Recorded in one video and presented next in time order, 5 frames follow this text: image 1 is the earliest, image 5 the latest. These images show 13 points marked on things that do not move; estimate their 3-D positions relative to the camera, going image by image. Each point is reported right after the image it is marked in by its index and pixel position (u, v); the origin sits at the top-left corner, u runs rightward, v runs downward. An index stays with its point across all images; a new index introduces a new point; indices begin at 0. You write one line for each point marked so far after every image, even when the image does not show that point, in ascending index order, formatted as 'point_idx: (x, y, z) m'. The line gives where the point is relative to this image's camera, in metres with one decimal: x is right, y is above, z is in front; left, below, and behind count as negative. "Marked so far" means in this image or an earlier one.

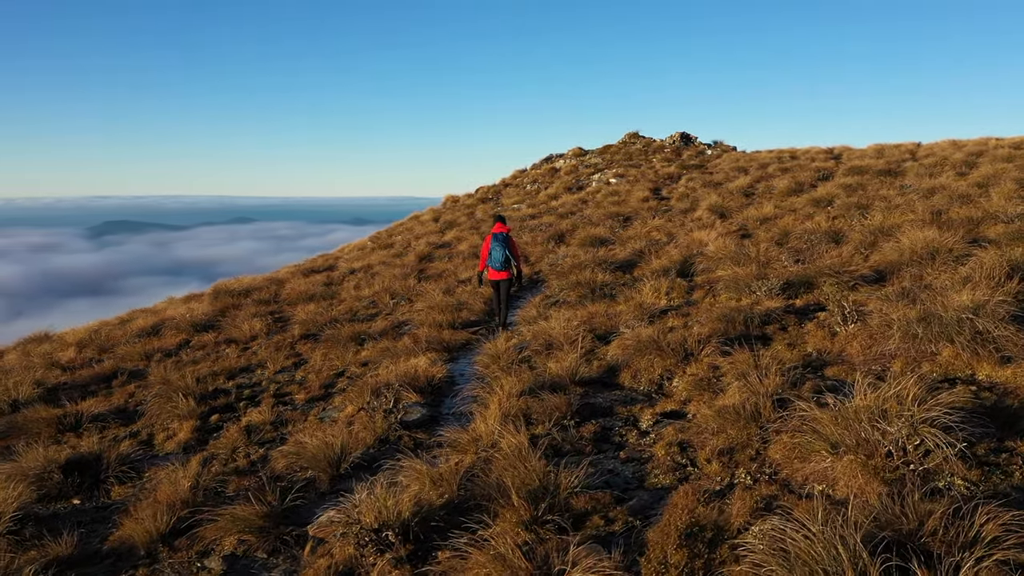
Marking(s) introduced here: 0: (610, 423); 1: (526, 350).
0: (+0.6, -0.9, +5.4) m
1: (+0.1, -0.6, +7.6) m
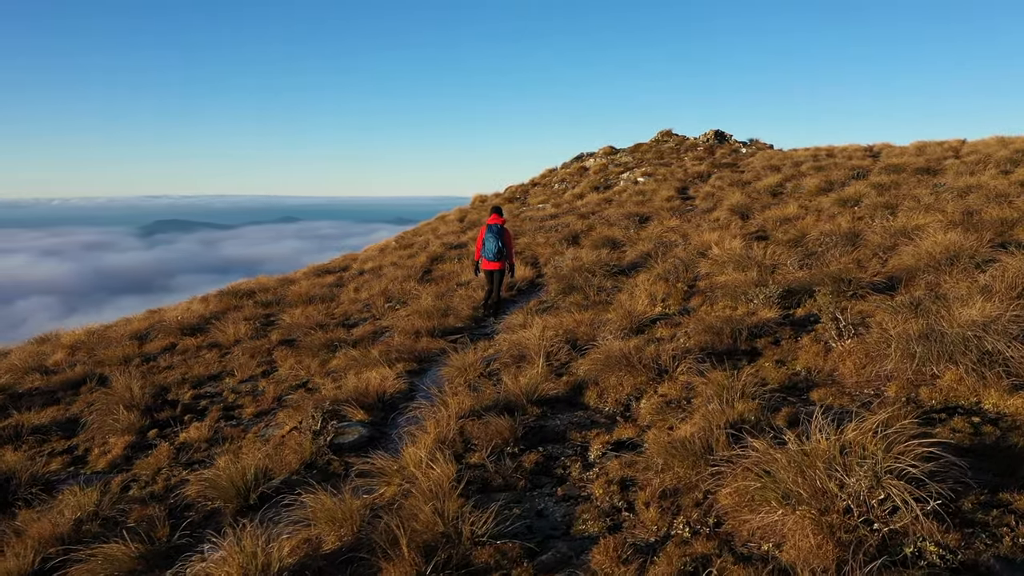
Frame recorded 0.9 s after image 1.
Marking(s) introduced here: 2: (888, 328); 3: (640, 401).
0: (+0.3, -0.9, +4.8) m
1: (-0.2, -0.6, +7.0) m
2: (+2.5, -0.3, +5.6) m
3: (+0.8, -0.7, +5.5) m
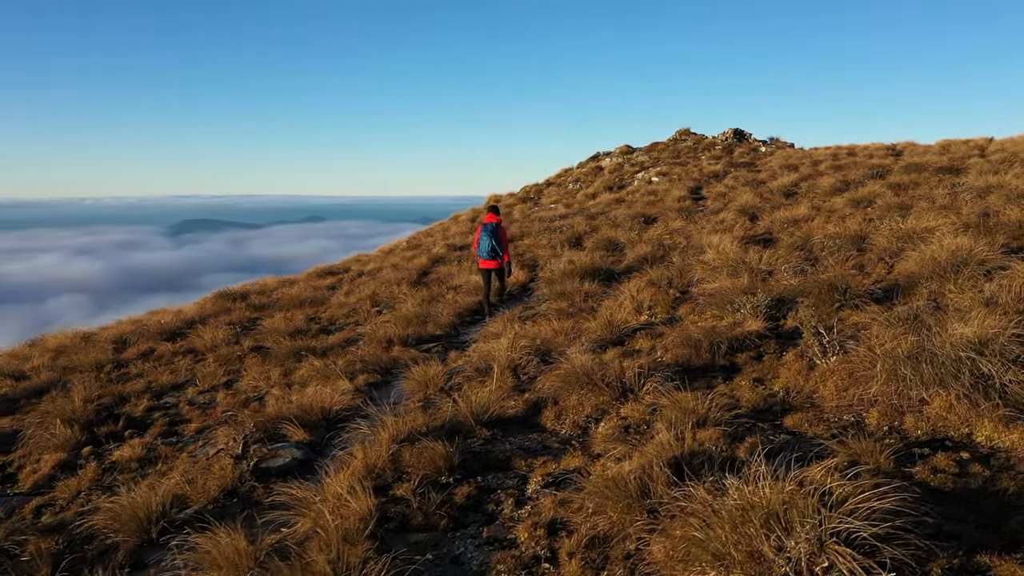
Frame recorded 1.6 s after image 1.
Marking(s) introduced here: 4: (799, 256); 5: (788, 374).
0: (-0.1, -1.0, +4.3) m
1: (-0.4, -0.7, +6.5) m
2: (+2.2, -0.3, +5.1) m
3: (+0.5, -0.8, +5.0) m
4: (+3.1, +0.3, +9.1) m
5: (+1.7, -0.5, +5.2) m
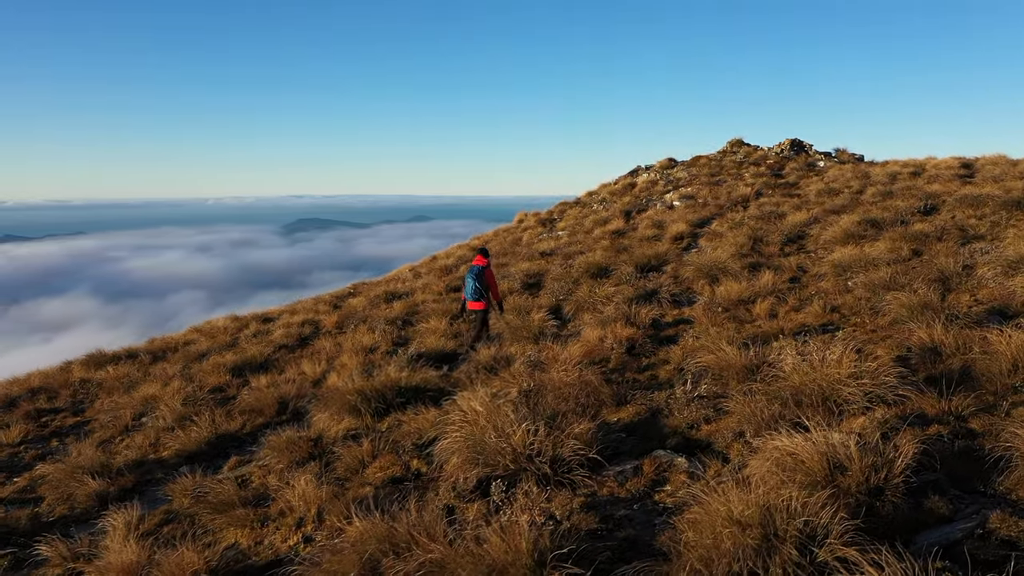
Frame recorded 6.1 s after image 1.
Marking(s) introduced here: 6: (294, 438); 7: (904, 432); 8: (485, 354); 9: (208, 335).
0: (-3.0, -2.1, +1.2) m
1: (-3.1, -1.8, +3.5) m
2: (-0.6, -1.5, +1.7) m
3: (-2.3, -1.9, +1.9) m
4: (+0.8, -0.8, +5.6) m
5: (-1.1, -1.7, +1.9) m
6: (-1.7, -1.2, +6.6) m
7: (+2.1, -0.7, +4.4) m
8: (-0.3, -0.7, +8.3) m
9: (-5.7, -0.9, +15.9) m
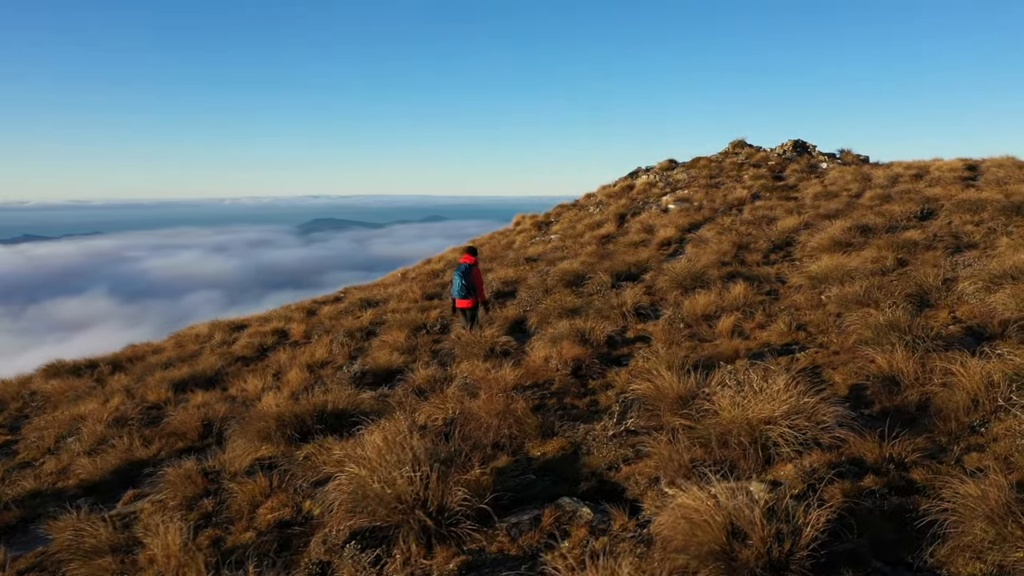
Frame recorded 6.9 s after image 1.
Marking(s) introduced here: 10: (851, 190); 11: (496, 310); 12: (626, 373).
0: (-3.7, -2.2, +0.7) m
1: (-3.7, -1.9, +3.0) m
2: (-1.3, -1.6, +1.2) m
3: (-3.0, -2.1, +1.4) m
4: (+0.2, -1.0, +5.0) m
5: (-1.7, -1.8, +1.4) m
6: (-2.2, -1.3, +6.1) m
7: (+1.5, -0.8, +3.8) m
8: (-0.8, -0.8, +7.8) m
9: (-6.1, -1.0, +15.5) m
10: (+7.8, +2.3, +19.4) m
11: (-0.2, -0.3, +11.5) m
12: (+0.9, -0.7, +6.9) m
